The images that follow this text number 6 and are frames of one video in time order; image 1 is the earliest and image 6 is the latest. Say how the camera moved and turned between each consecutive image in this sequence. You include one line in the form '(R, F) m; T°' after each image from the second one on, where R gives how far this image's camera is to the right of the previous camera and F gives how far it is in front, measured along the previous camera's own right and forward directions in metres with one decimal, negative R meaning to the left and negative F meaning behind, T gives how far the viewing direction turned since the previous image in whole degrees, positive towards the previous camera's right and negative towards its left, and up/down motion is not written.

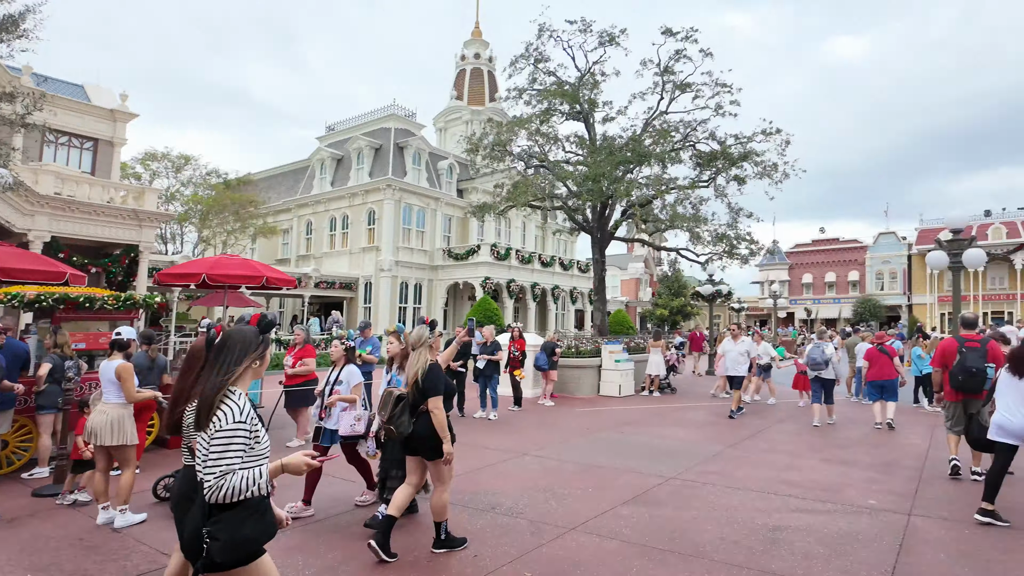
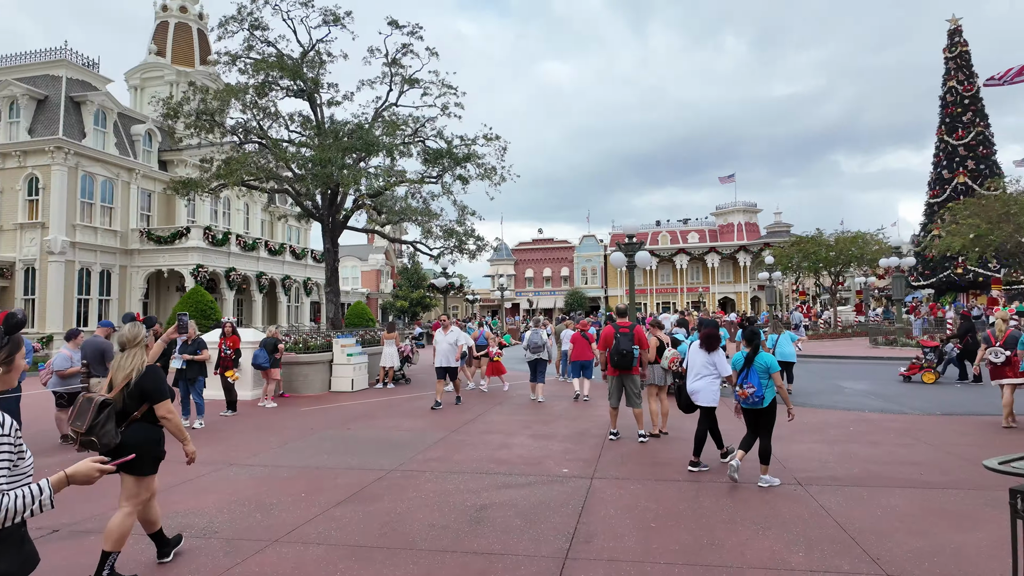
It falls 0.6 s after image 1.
(+0.2, +0.1) m; +25°
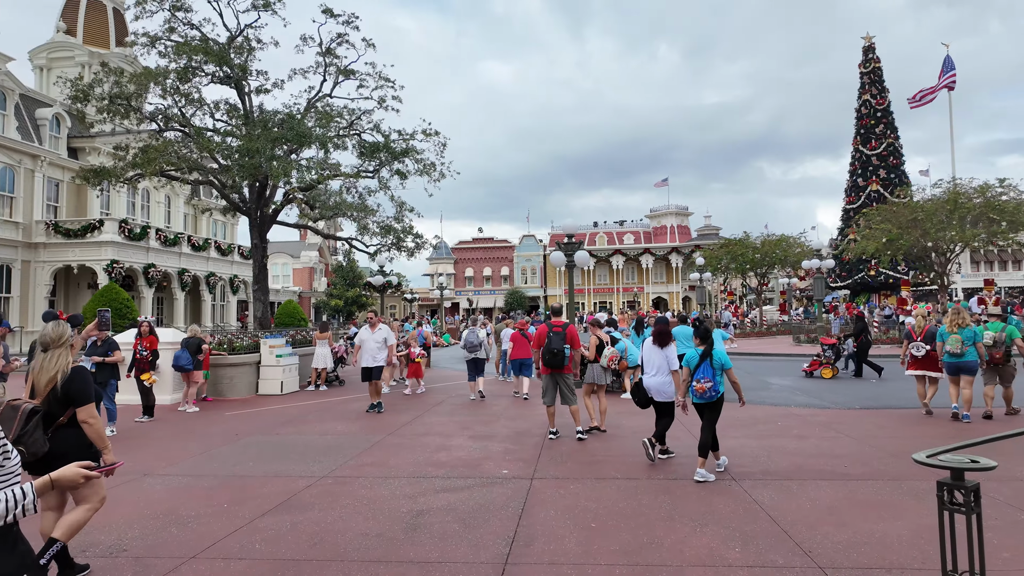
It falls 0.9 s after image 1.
(0.0, +0.1) m; +6°
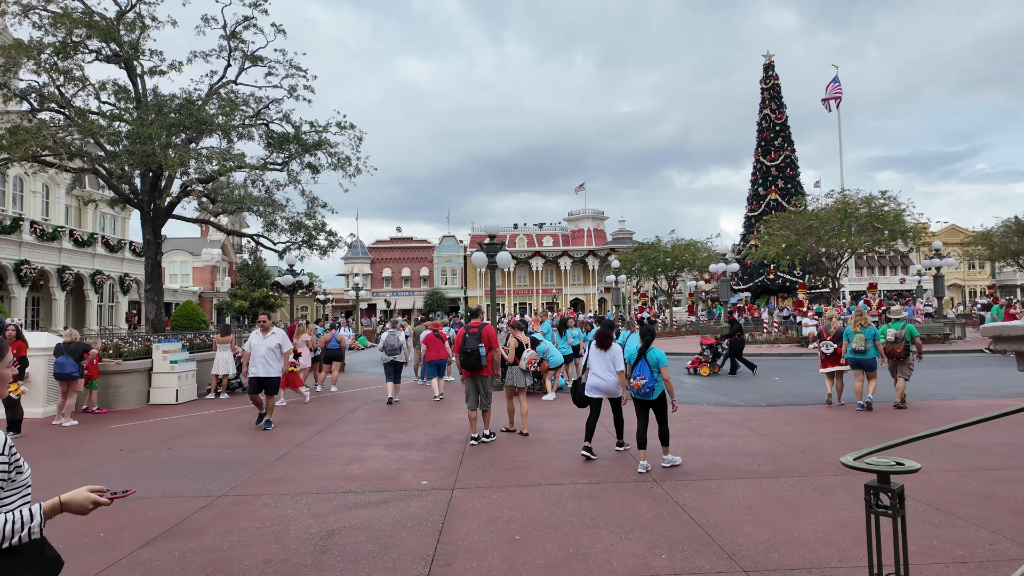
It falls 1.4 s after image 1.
(0.0, +0.2) m; +8°
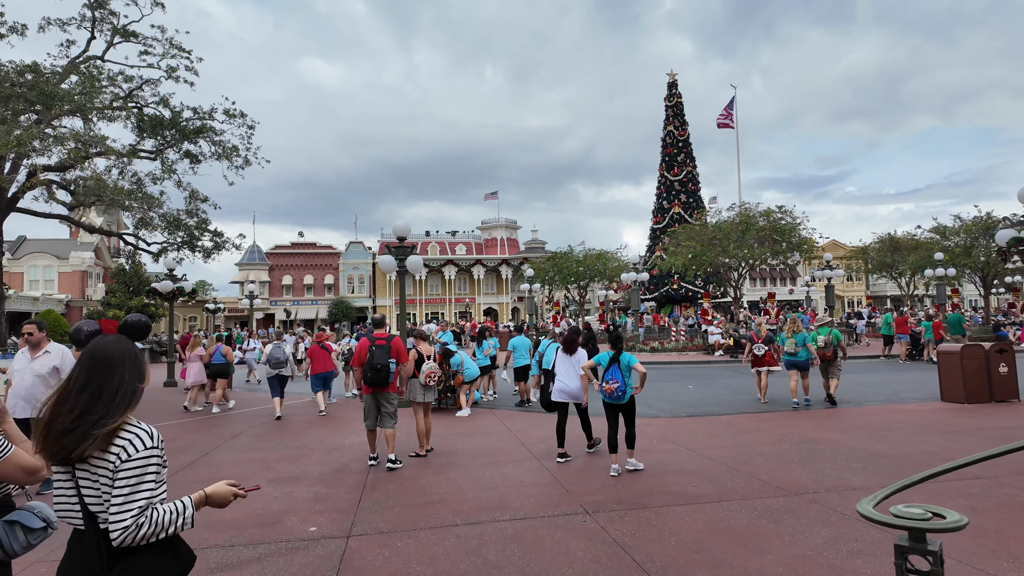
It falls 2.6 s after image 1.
(0.0, +0.8) m; +9°
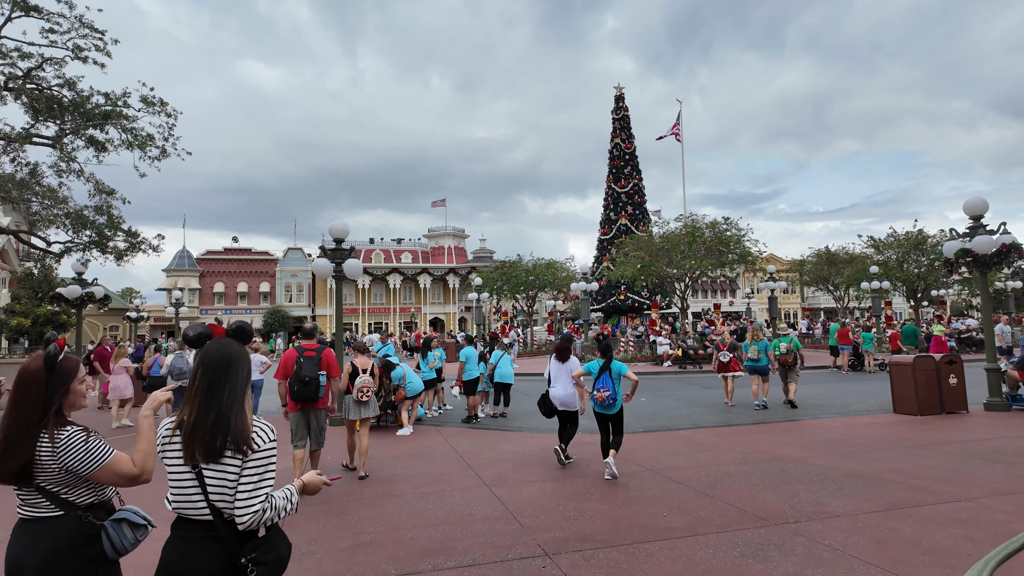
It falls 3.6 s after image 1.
(0.0, +0.7) m; +5°
